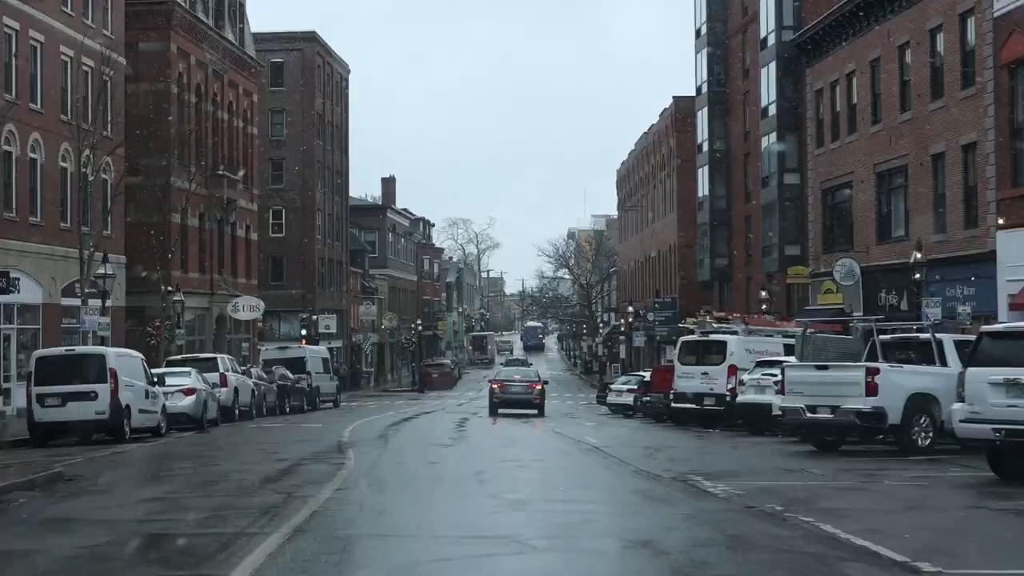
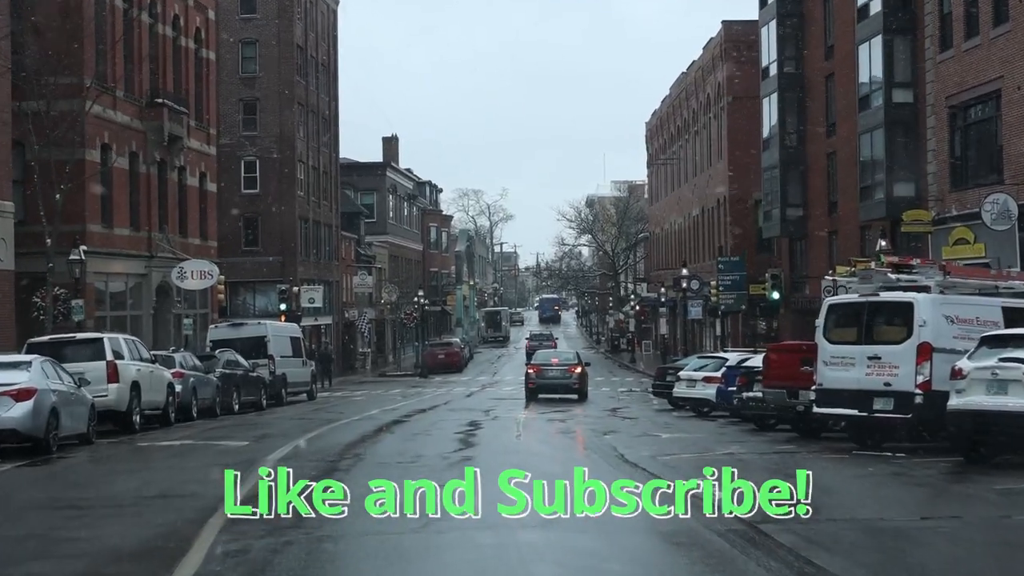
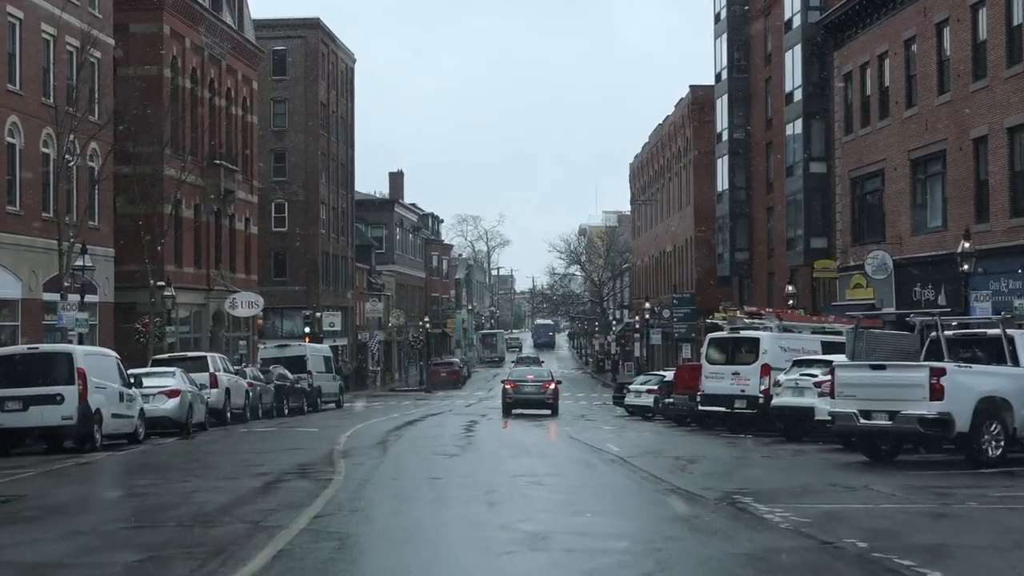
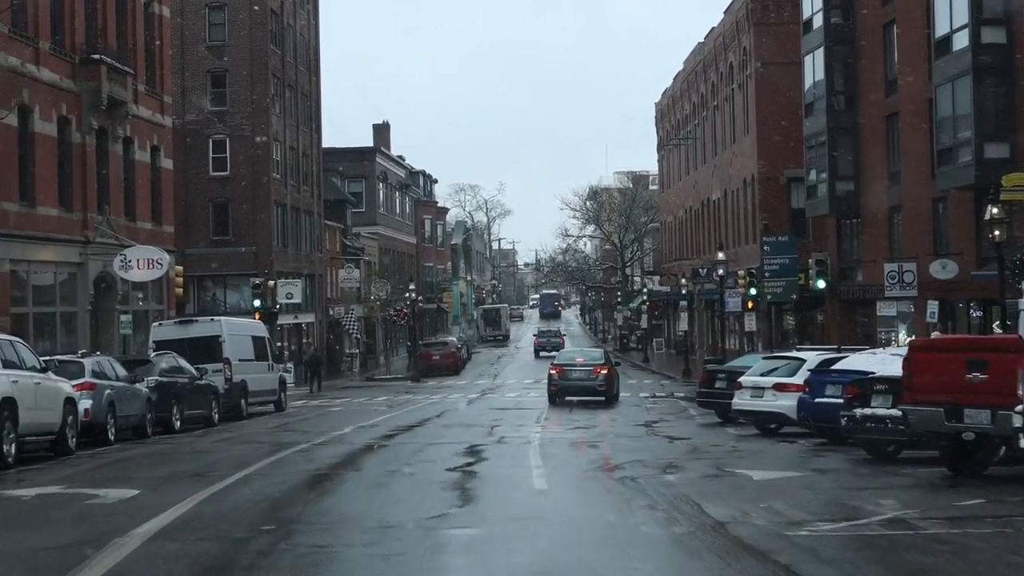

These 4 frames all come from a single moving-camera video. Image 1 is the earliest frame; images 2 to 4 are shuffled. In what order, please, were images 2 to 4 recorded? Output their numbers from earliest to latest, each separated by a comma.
3, 2, 4
